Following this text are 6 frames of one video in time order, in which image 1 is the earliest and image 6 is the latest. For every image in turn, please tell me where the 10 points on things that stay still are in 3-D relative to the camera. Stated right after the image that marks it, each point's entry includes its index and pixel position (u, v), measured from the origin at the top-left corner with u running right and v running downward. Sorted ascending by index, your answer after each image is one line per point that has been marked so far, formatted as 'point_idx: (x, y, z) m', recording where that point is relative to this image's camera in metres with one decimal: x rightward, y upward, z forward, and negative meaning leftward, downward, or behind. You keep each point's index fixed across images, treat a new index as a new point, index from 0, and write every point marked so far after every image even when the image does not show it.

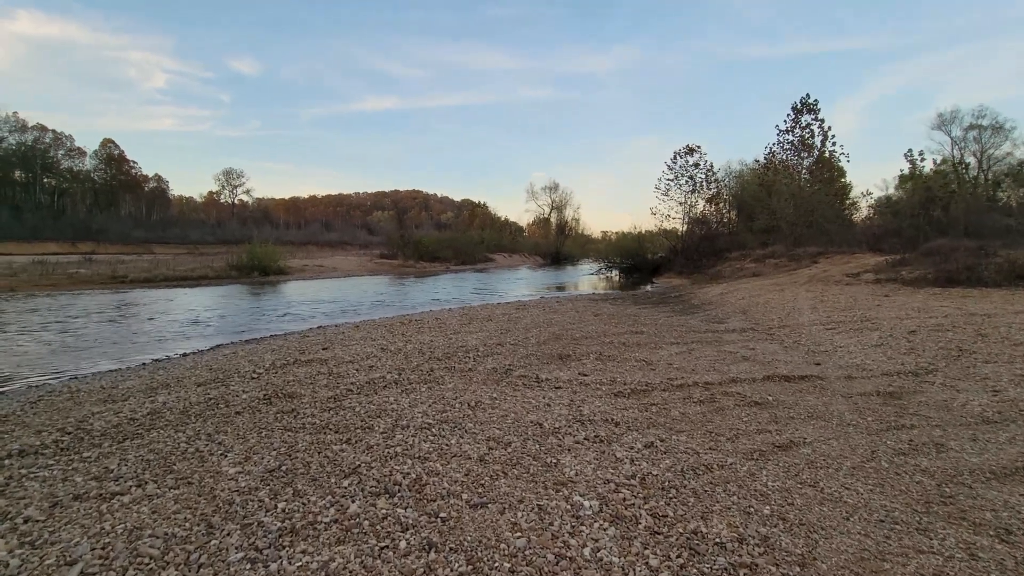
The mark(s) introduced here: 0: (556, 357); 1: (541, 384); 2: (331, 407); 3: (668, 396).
0: (+1.0, -1.6, +11.0) m
1: (+0.5, -1.7, +8.6) m
2: (-2.8, -1.8, +7.4) m
3: (+2.6, -1.8, +8.1) m
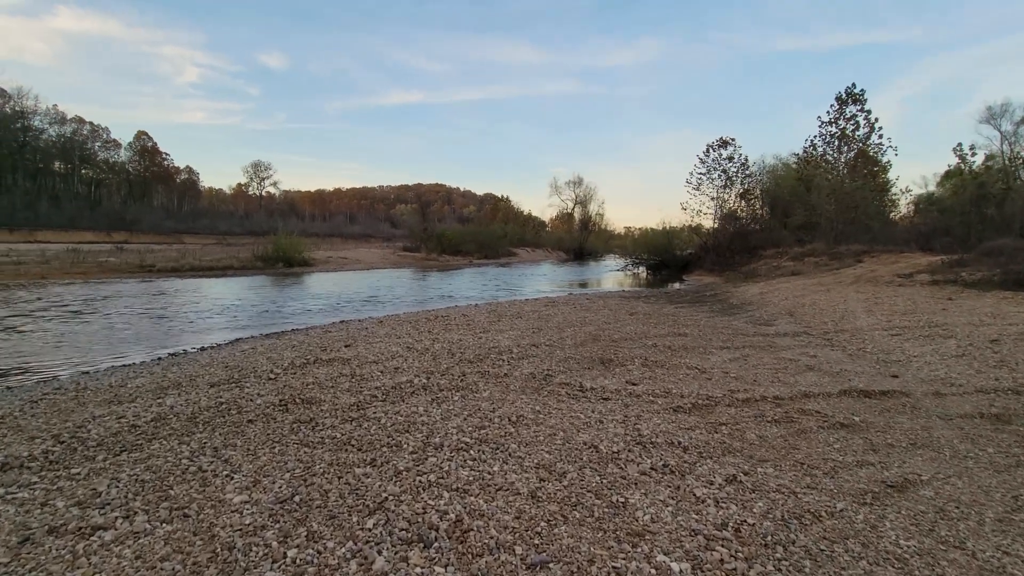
0: (+1.8, -1.6, +10.0) m
1: (+1.2, -1.7, +7.6) m
2: (-2.2, -1.7, +6.6) m
3: (+3.2, -1.8, +7.0) m
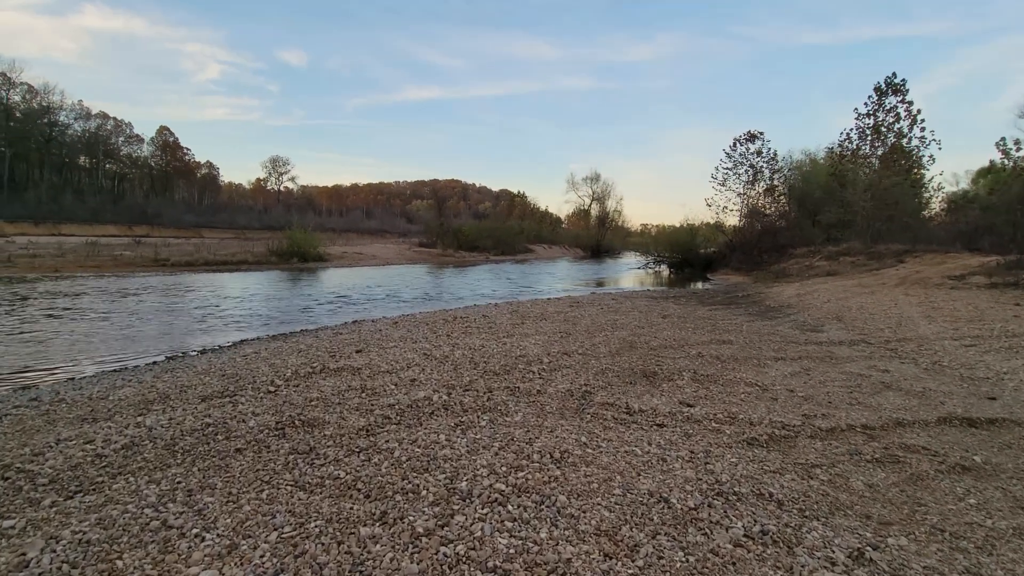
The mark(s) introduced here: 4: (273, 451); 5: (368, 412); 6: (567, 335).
0: (+2.3, -1.6, +8.8) m
1: (+1.7, -1.8, +6.4) m
2: (-1.7, -1.8, +5.4) m
3: (+3.7, -1.9, +5.7) m
4: (-2.7, -1.8, +5.4) m
5: (-2.0, -1.7, +6.7) m
6: (+1.4, -1.2, +12.7) m
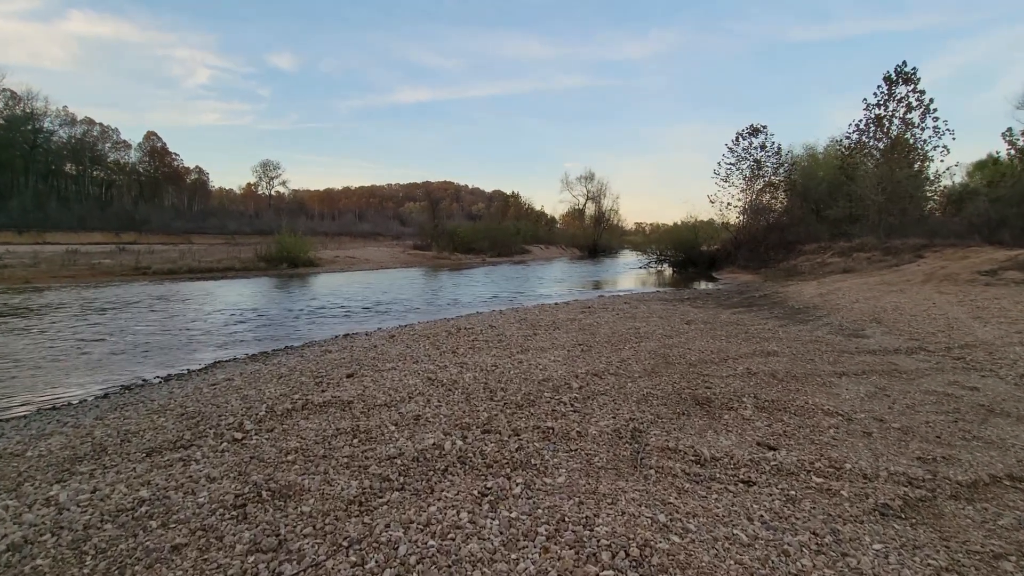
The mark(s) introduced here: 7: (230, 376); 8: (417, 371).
0: (+2.7, -1.8, +7.2) m
1: (+2.1, -1.9, +4.9) m
2: (-1.3, -2.0, +3.8) m
3: (+4.1, -2.0, +4.2) m
4: (-2.2, -2.0, +3.8) m
5: (-1.6, -1.9, +5.1) m
6: (+1.7, -1.4, +11.1) m
7: (-5.4, -1.7, +9.2) m
8: (-1.8, -1.5, +9.1) m
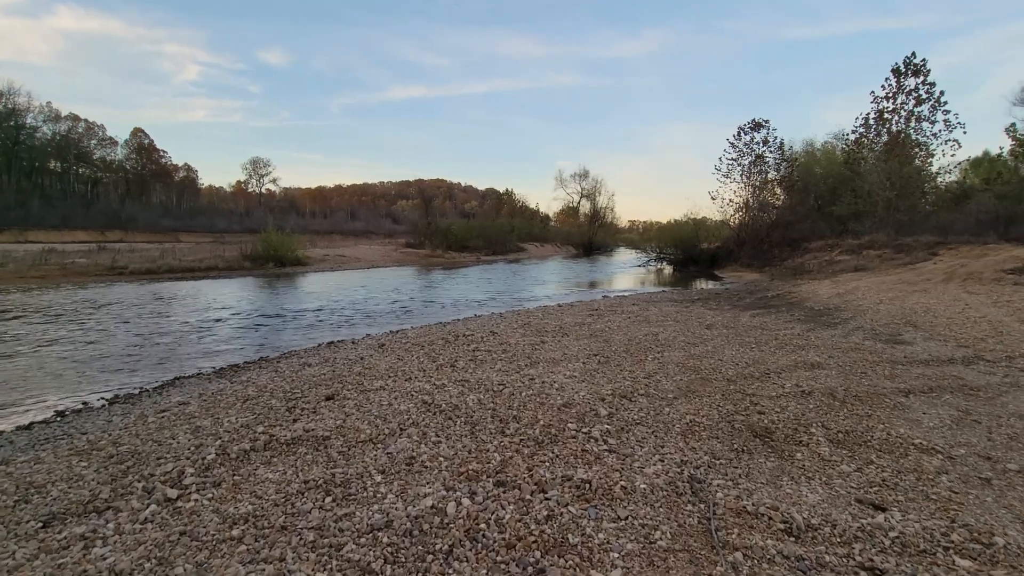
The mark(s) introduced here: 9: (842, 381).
0: (+2.9, -1.8, +5.9) m
1: (+2.3, -2.0, +3.5) m
2: (-1.0, -2.1, +2.4) m
3: (+4.3, -2.1, +2.8) m
4: (-2.0, -2.1, +2.4) m
5: (-1.3, -2.0, +3.6) m
6: (+1.9, -1.5, +9.7) m
7: (-5.2, -1.8, +7.7) m
8: (-1.6, -1.6, +7.7) m
9: (+5.8, -1.6, +8.6) m
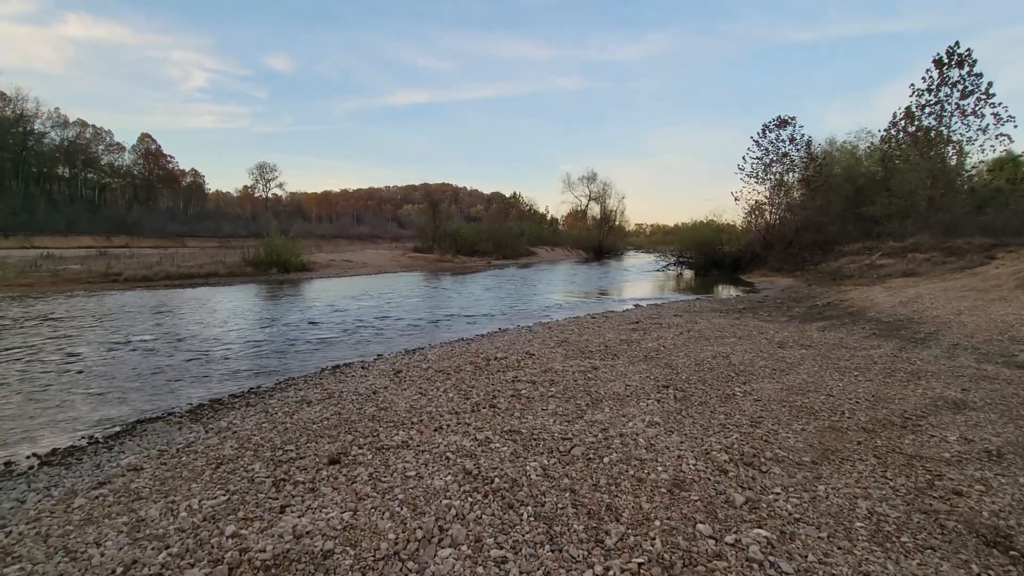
0: (+3.7, -2.1, +3.7) m
1: (+3.1, -2.2, +1.3) m
2: (-0.3, -2.3, +0.3) m
3: (+5.1, -2.3, +0.7) m
4: (-1.2, -2.3, +0.3) m
5: (-0.6, -2.2, +1.6) m
6: (+2.7, -1.7, +7.6) m
7: (-4.4, -2.0, +5.7) m
8: (-0.8, -1.9, +5.6) m
9: (+6.6, -1.8, +6.4) m
